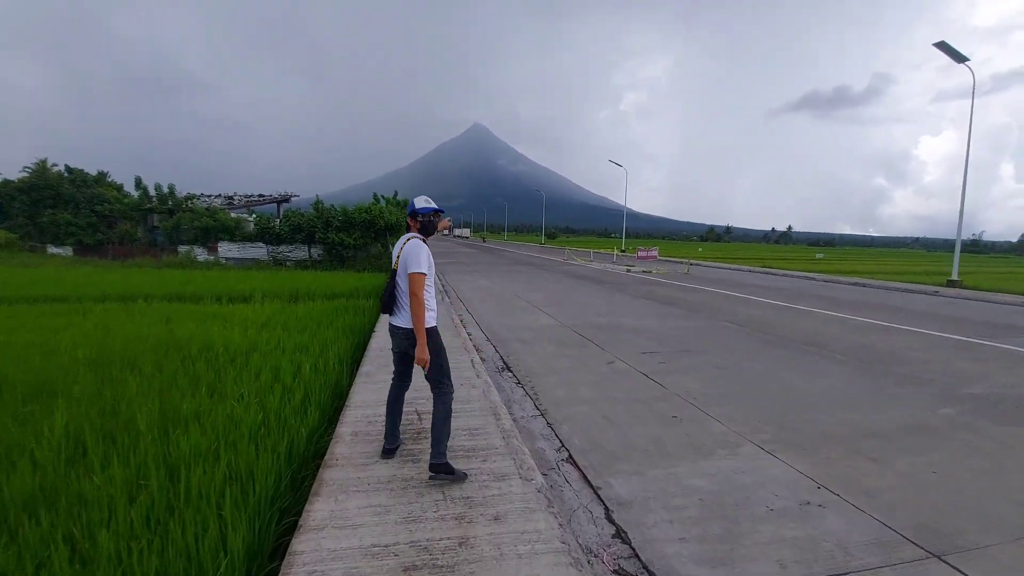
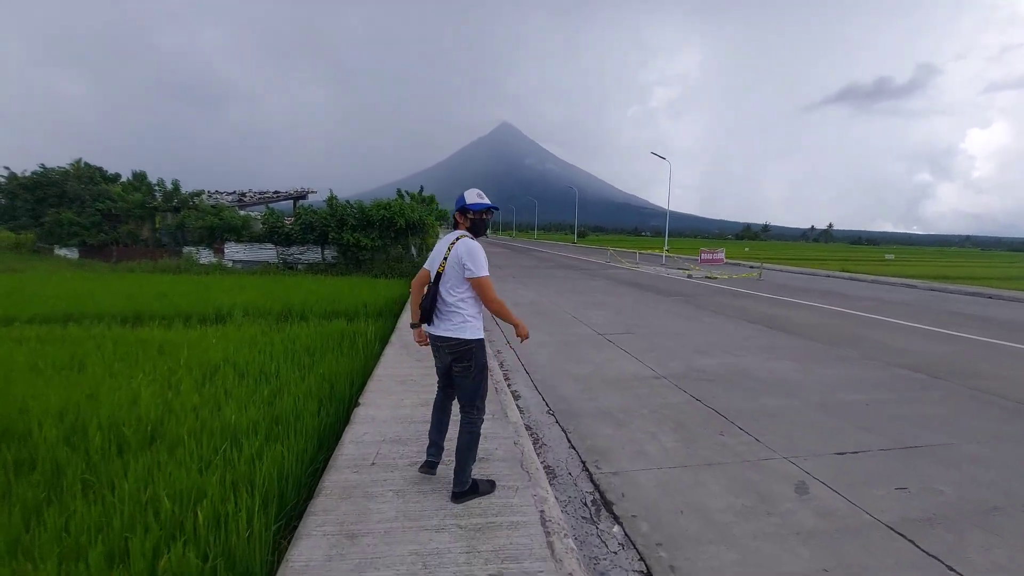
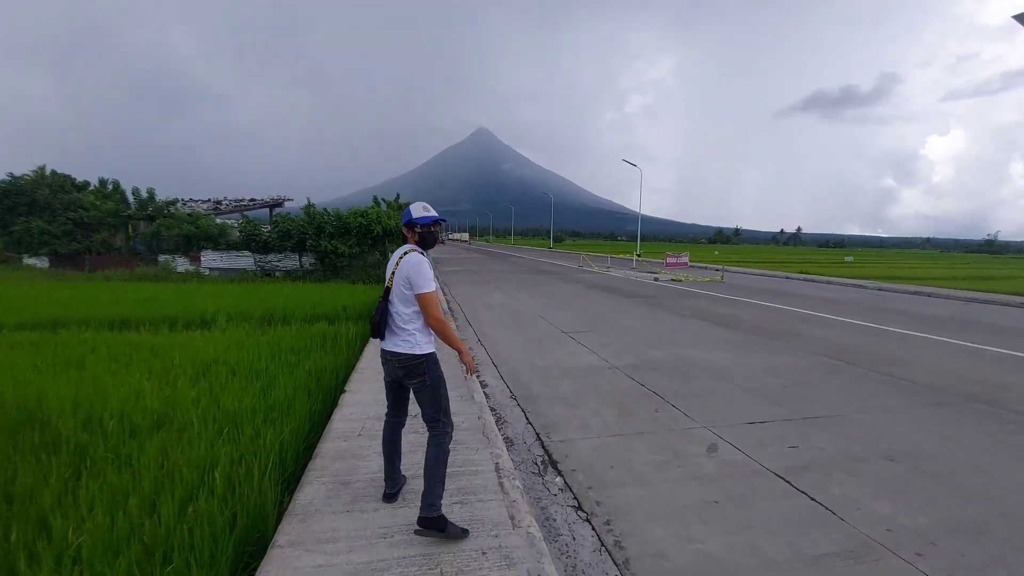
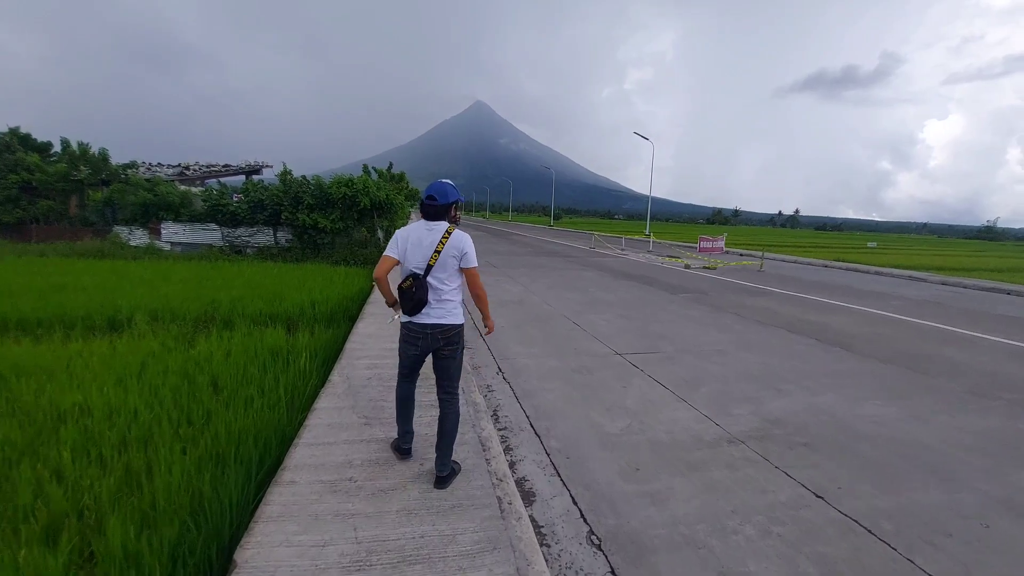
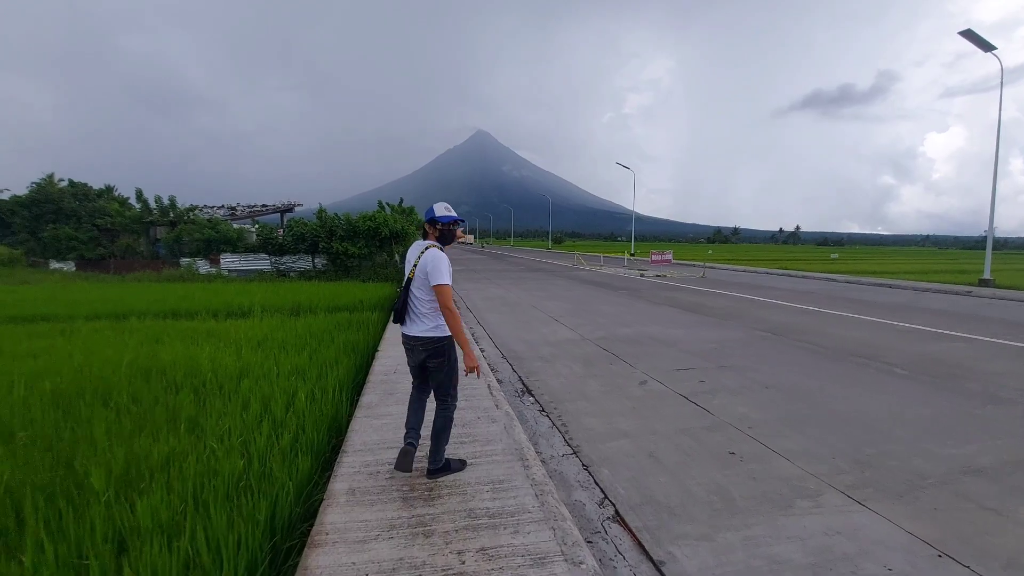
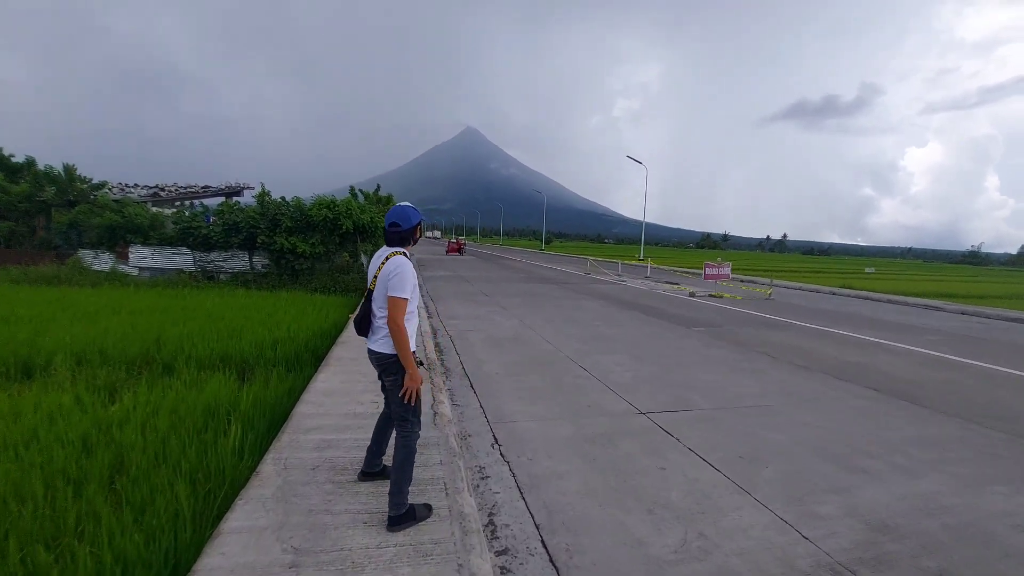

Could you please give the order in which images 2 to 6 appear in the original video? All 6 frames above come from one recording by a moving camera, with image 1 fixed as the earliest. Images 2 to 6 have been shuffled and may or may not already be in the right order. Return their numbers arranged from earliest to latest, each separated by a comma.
5, 3, 2, 4, 6
